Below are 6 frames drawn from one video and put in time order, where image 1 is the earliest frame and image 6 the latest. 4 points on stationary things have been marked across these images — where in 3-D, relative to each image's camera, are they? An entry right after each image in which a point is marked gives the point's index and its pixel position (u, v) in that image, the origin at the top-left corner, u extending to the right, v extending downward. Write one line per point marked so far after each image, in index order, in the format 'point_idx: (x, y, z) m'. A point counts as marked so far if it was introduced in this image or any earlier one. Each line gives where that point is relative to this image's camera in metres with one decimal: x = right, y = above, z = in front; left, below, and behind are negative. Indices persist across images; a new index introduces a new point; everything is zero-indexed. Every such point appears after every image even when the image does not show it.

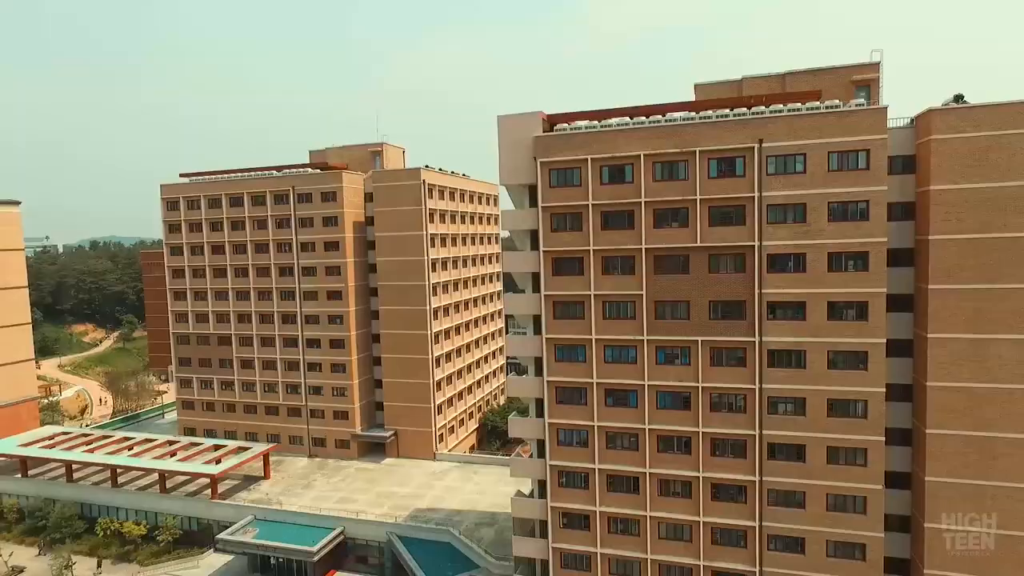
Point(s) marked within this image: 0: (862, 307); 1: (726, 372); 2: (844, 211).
0: (+10.7, -0.5, +18.5) m
1: (+7.0, -2.7, +19.8) m
2: (+10.1, +2.3, +18.5) m
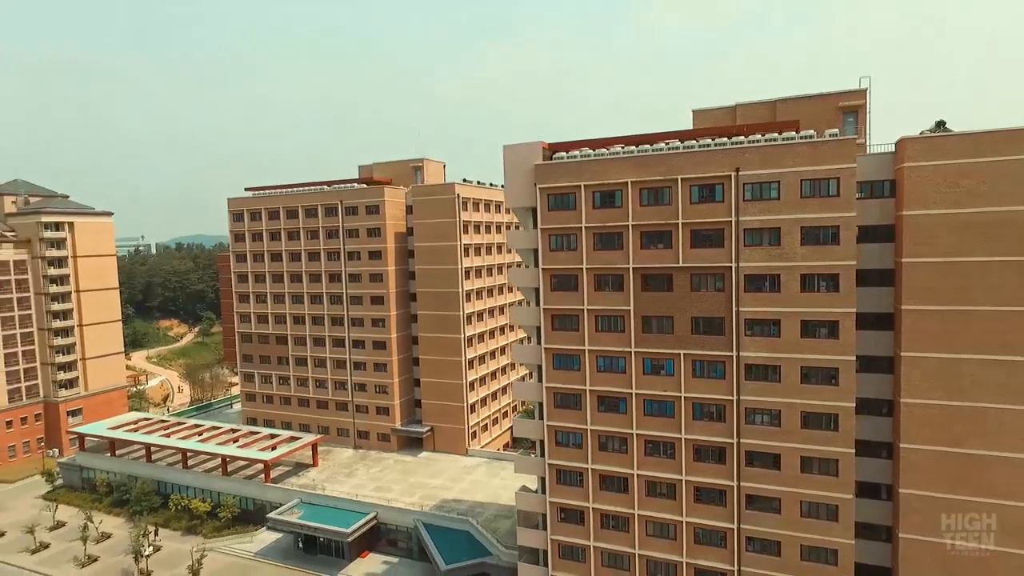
0: (+10.4, -1.2, +19.6) m
1: (+6.8, -3.3, +21.3) m
2: (+9.8, +1.7, +19.6) m
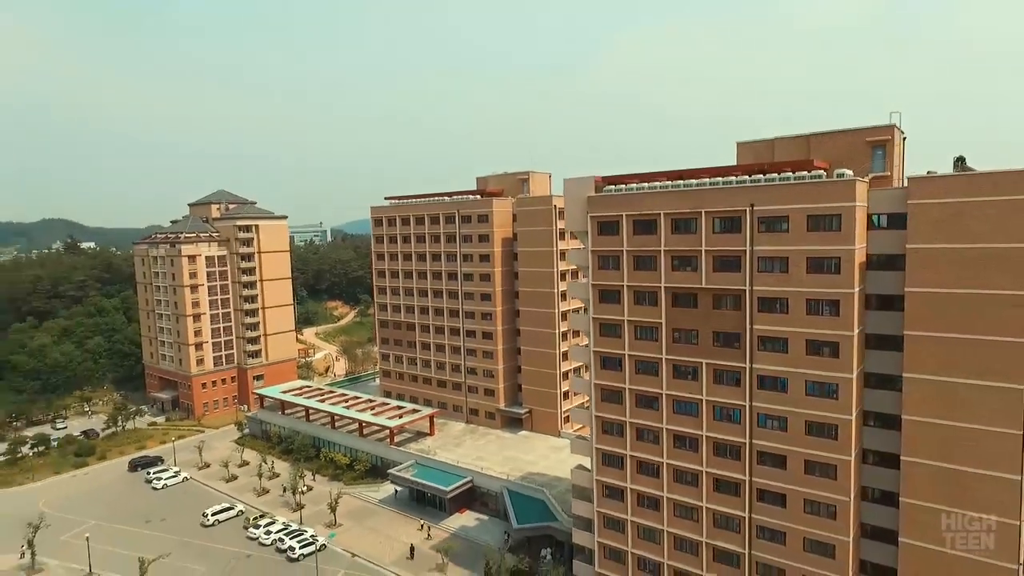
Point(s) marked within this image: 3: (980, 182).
0: (+11.7, -2.1, +21.9) m
1: (+8.6, -4.1, +24.4) m
2: (+11.1, +0.8, +22.0) m
3: (+15.2, +3.5, +19.8) m
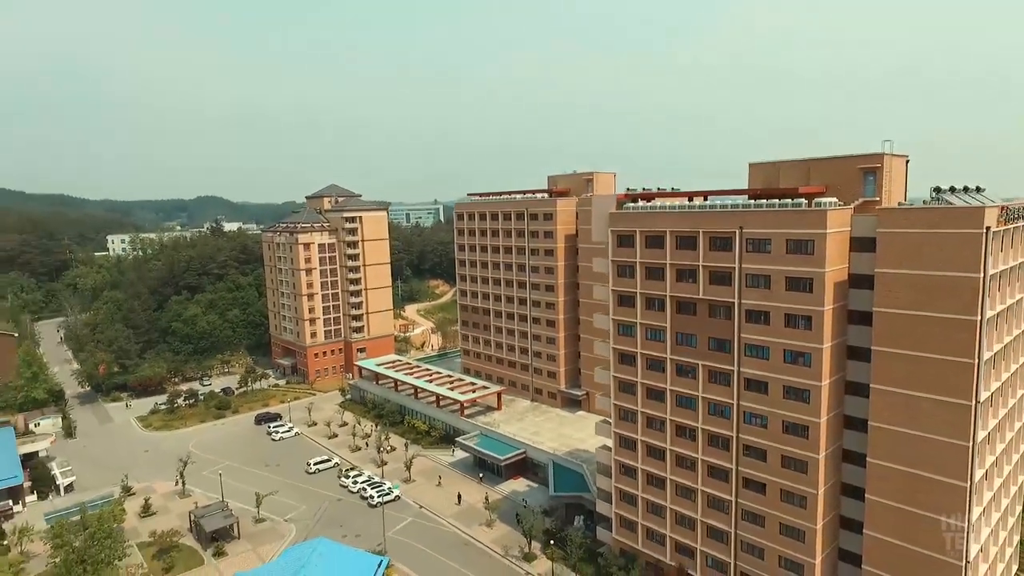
0: (+12.0, -2.7, +24.5) m
1: (+9.4, -4.6, +27.7) m
2: (+11.5, +0.2, +24.6) m
3: (+15.2, +2.6, +21.6) m
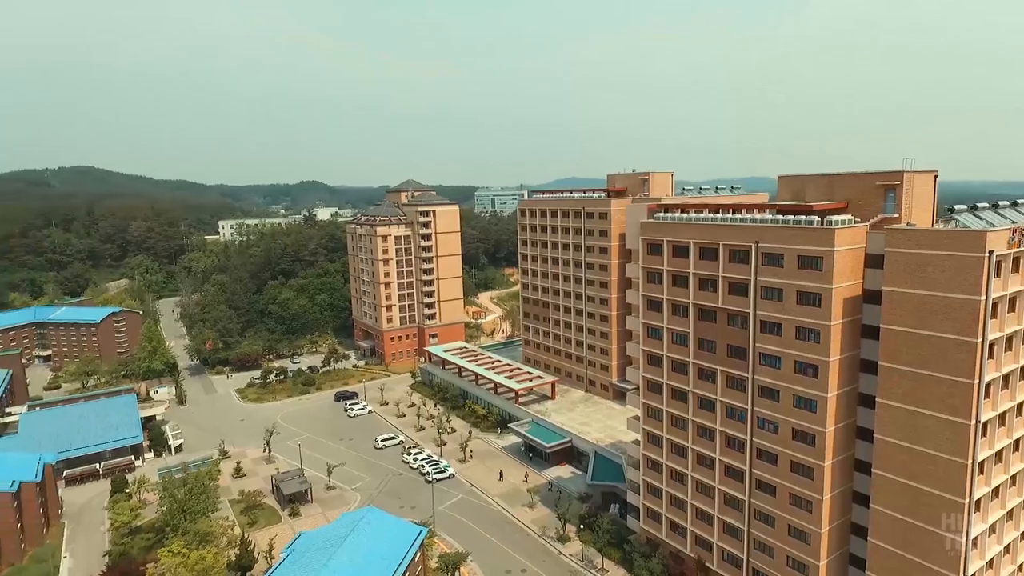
0: (+12.8, -3.4, +25.5) m
1: (+10.7, -5.0, +29.0) m
2: (+12.4, -0.4, +25.5) m
3: (+15.6, +1.9, +22.0) m
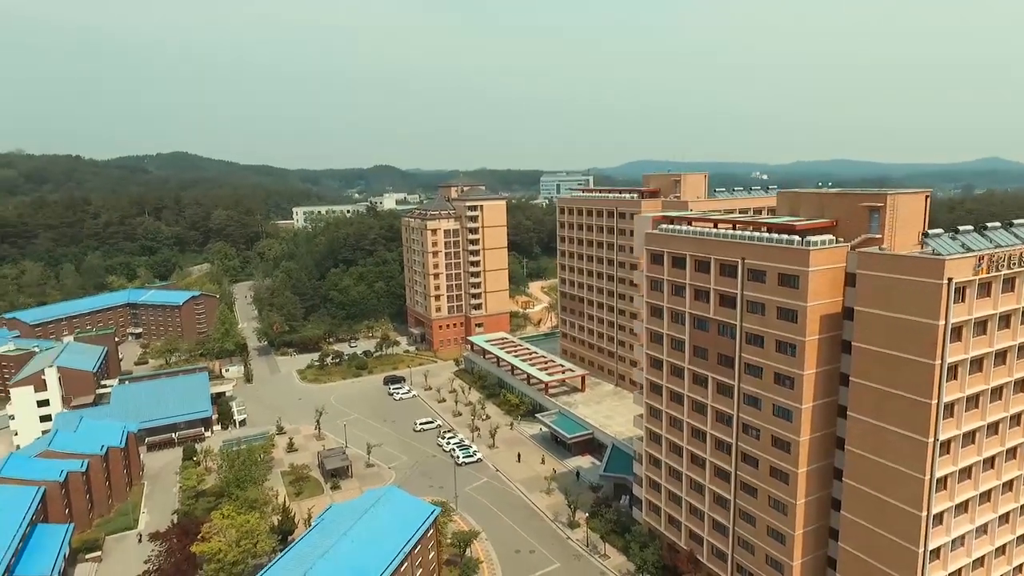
0: (+12.5, -4.1, +26.9) m
1: (+10.7, -5.6, +30.7) m
2: (+12.1, -1.1, +26.9) m
3: (+15.0, +1.0, +22.9) m
